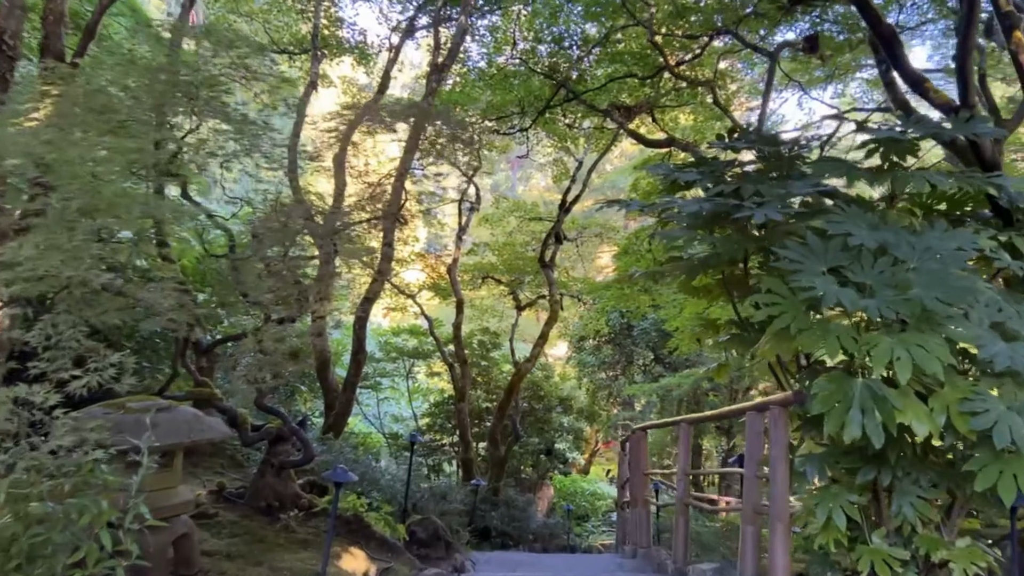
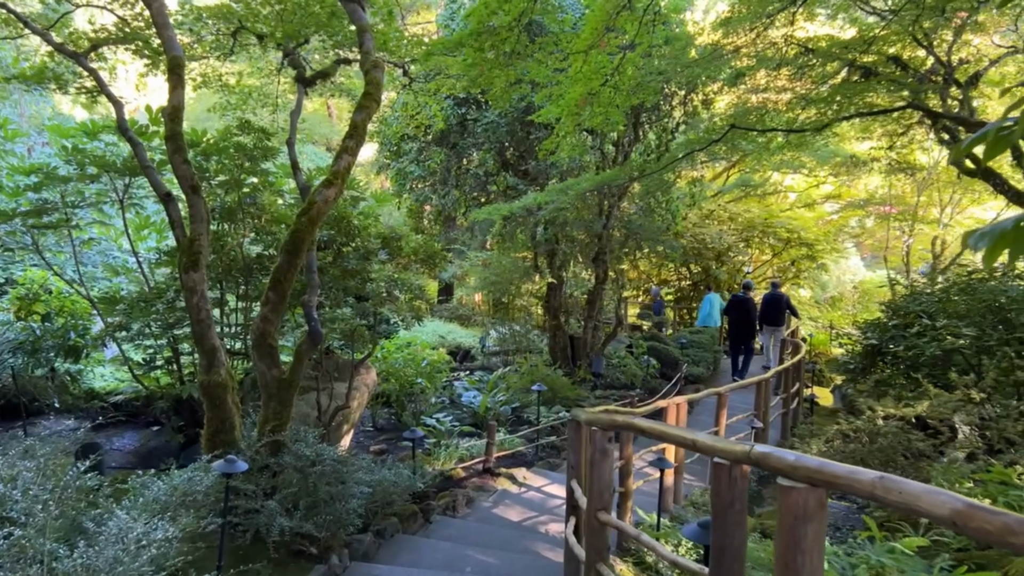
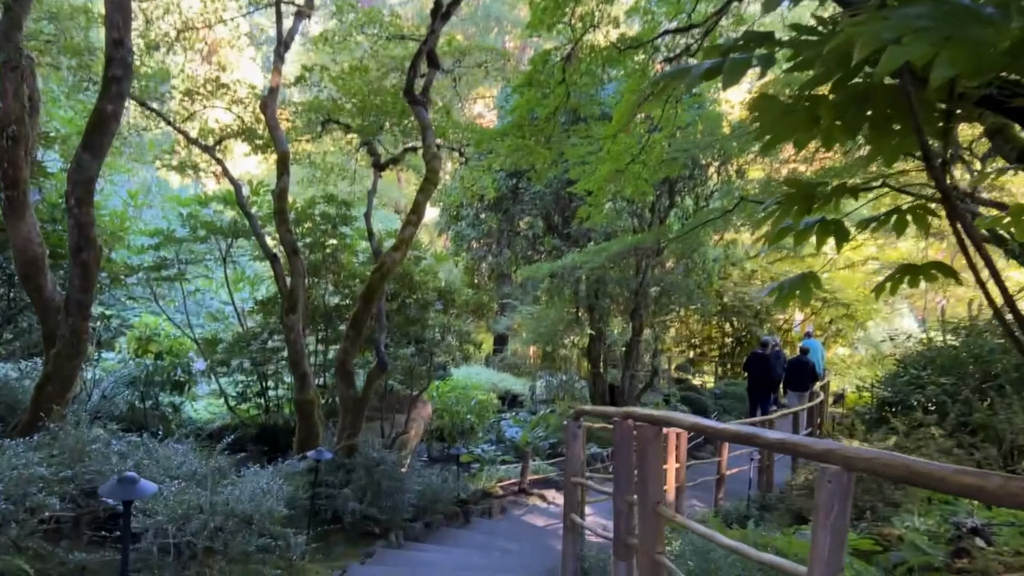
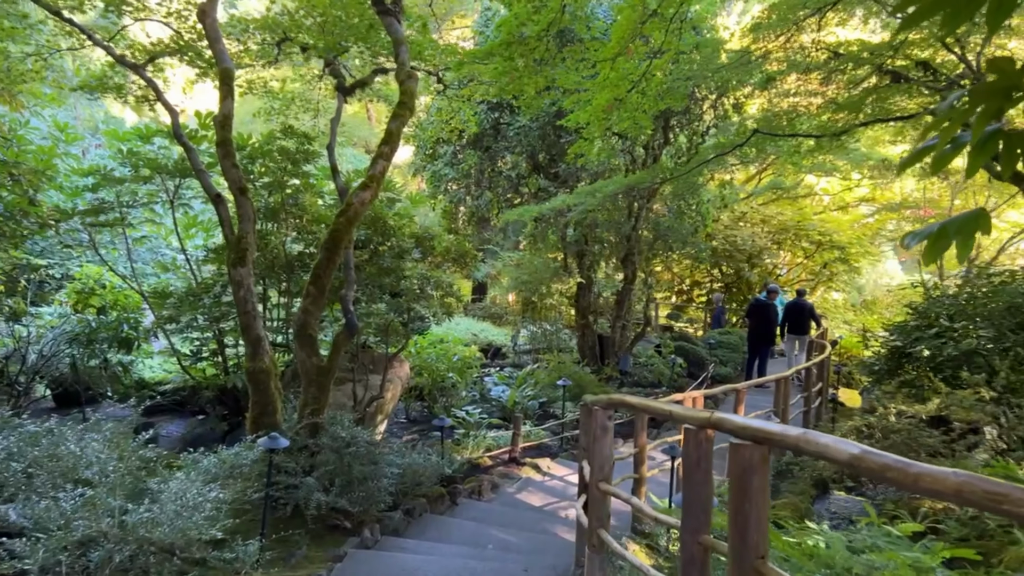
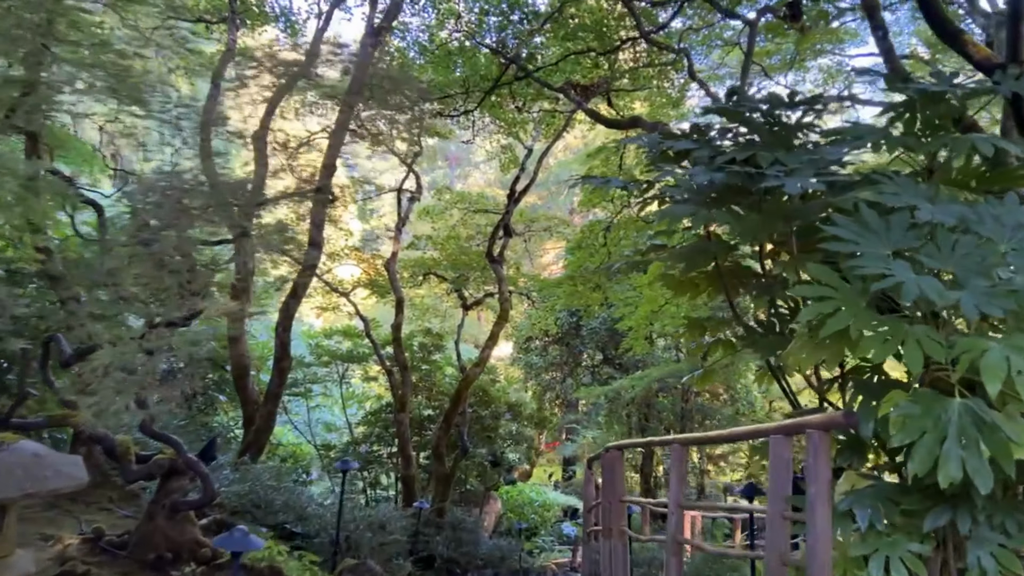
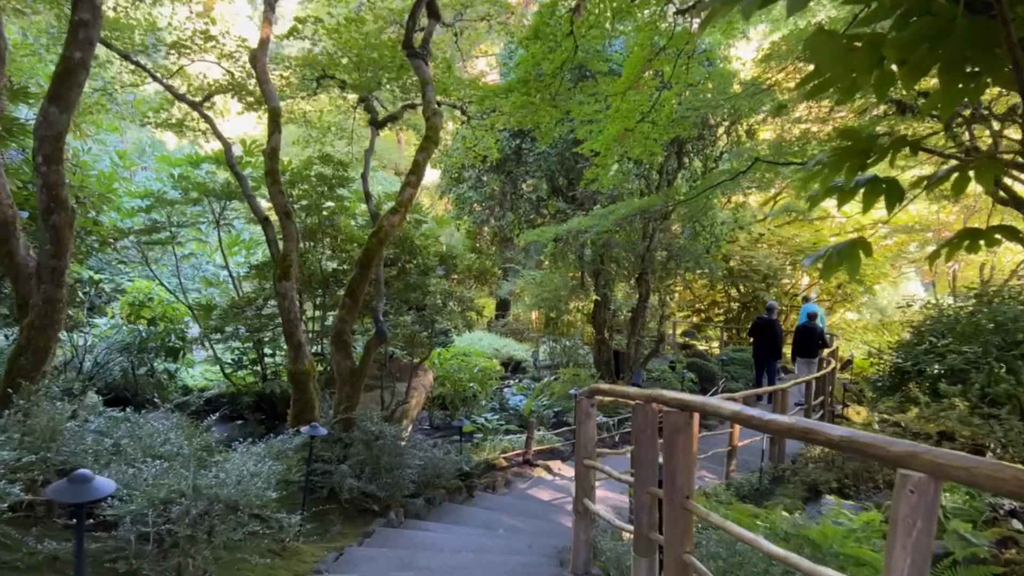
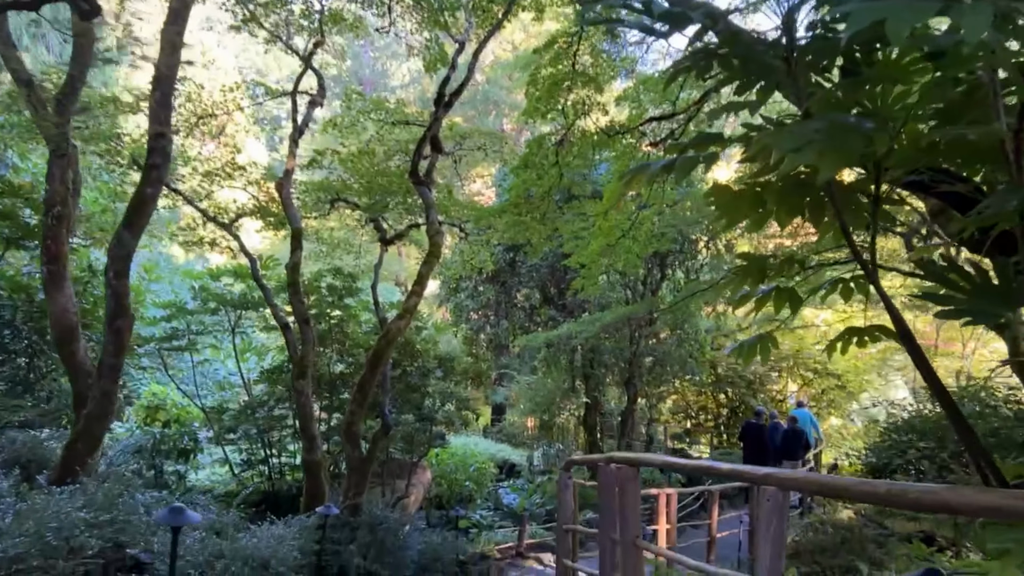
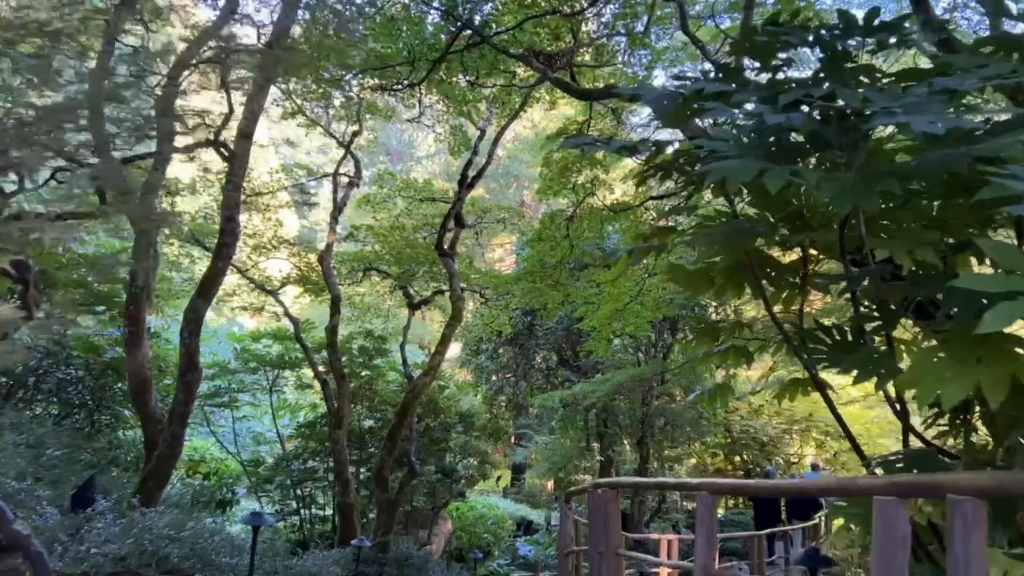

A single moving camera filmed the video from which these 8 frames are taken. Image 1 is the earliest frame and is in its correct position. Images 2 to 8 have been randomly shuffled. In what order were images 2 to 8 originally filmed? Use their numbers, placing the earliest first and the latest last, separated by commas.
5, 8, 7, 3, 6, 4, 2
